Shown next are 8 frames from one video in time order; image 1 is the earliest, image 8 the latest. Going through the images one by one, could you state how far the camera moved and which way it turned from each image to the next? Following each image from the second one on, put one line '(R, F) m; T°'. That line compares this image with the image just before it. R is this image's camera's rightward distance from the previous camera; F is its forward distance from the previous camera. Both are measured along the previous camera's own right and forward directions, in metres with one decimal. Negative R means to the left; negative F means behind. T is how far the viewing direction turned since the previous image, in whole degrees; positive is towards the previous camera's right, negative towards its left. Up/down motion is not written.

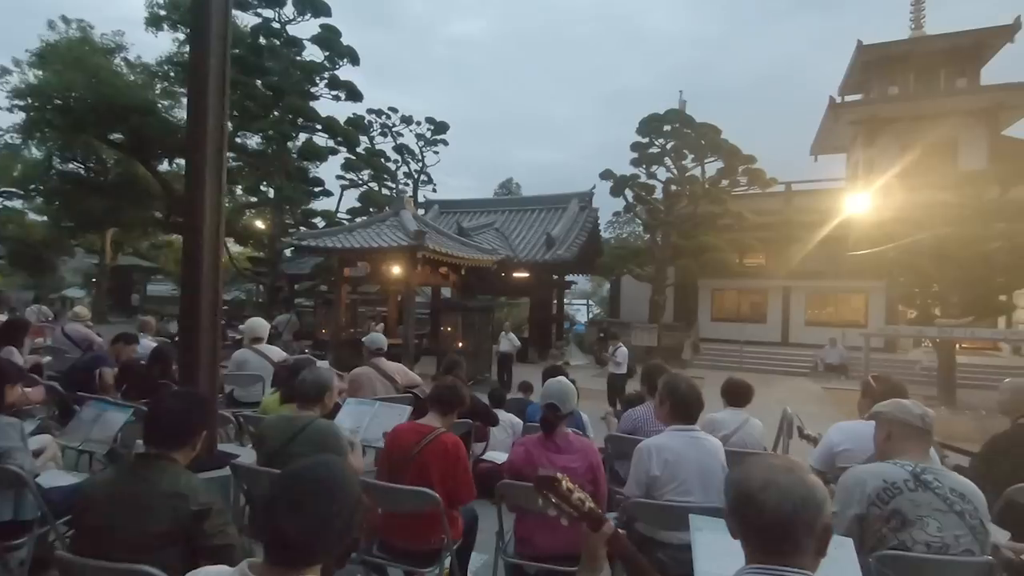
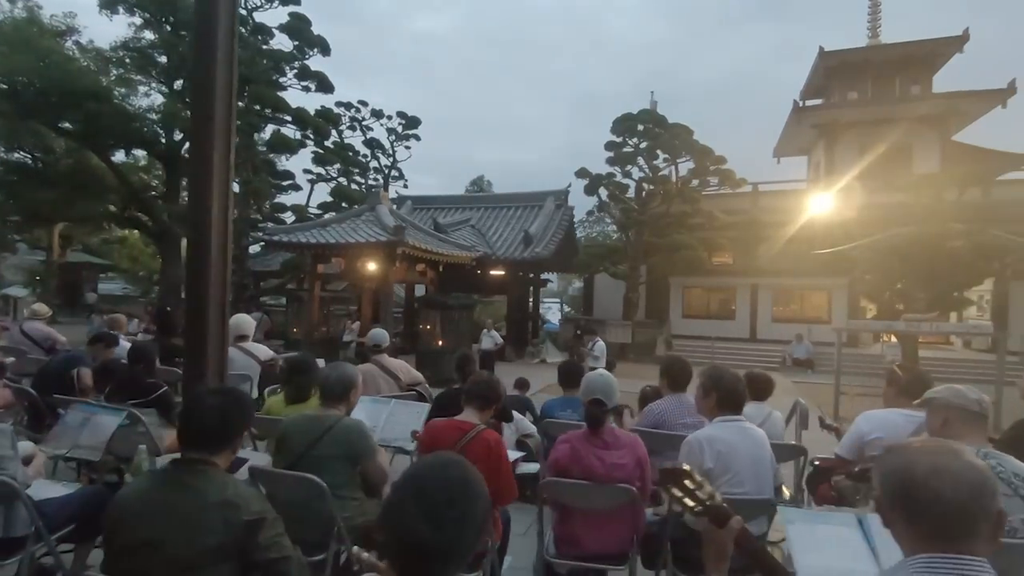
(-0.4, +0.1) m; +4°
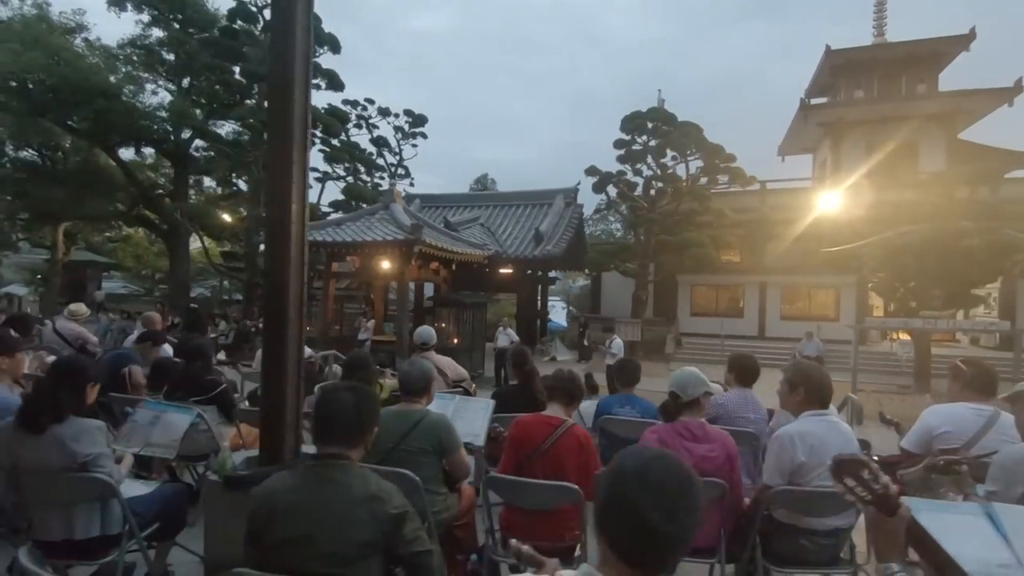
(-0.4, 0.0) m; 0°
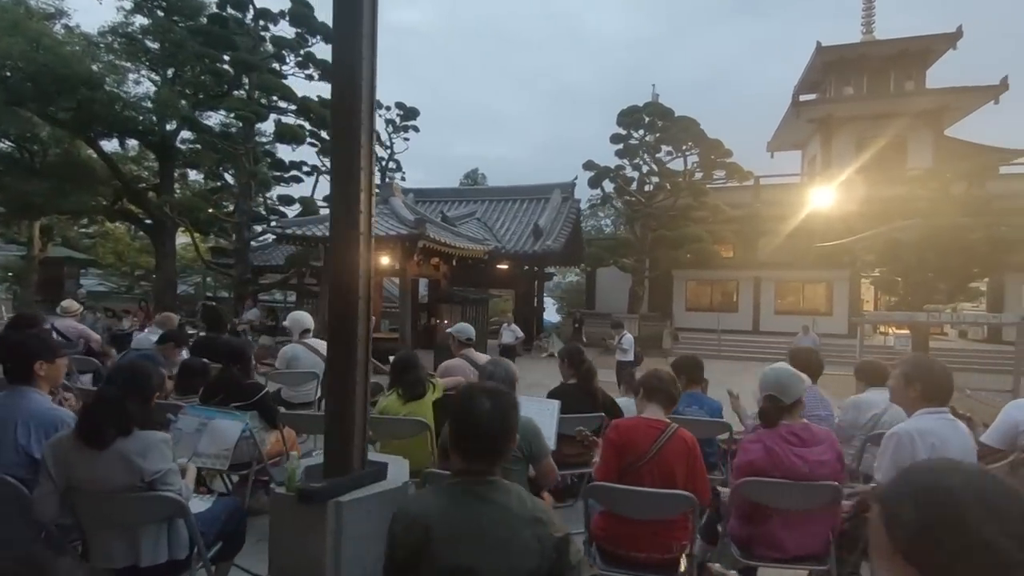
(-0.5, +0.2) m; +2°
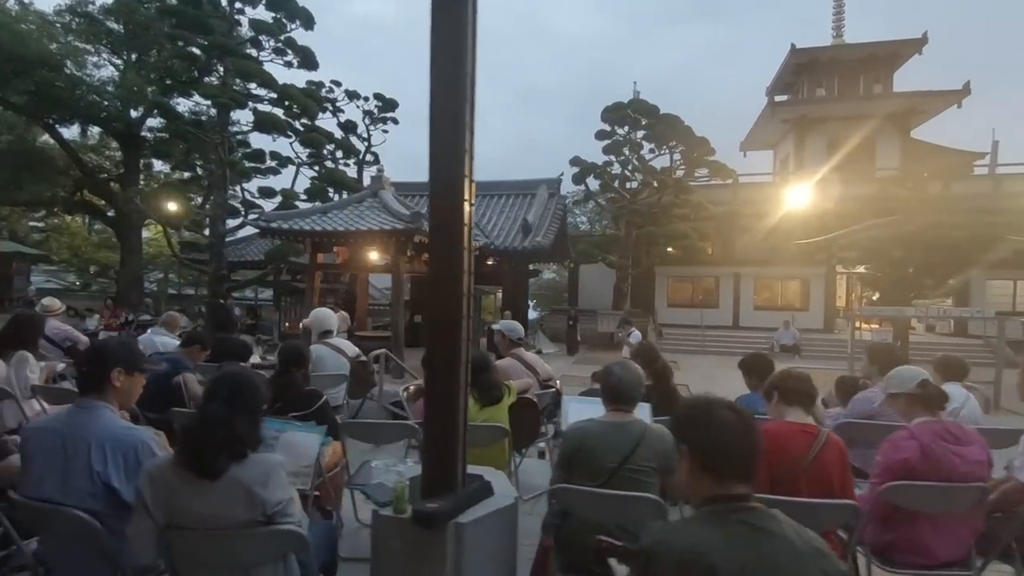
(-0.7, +0.3) m; +4°
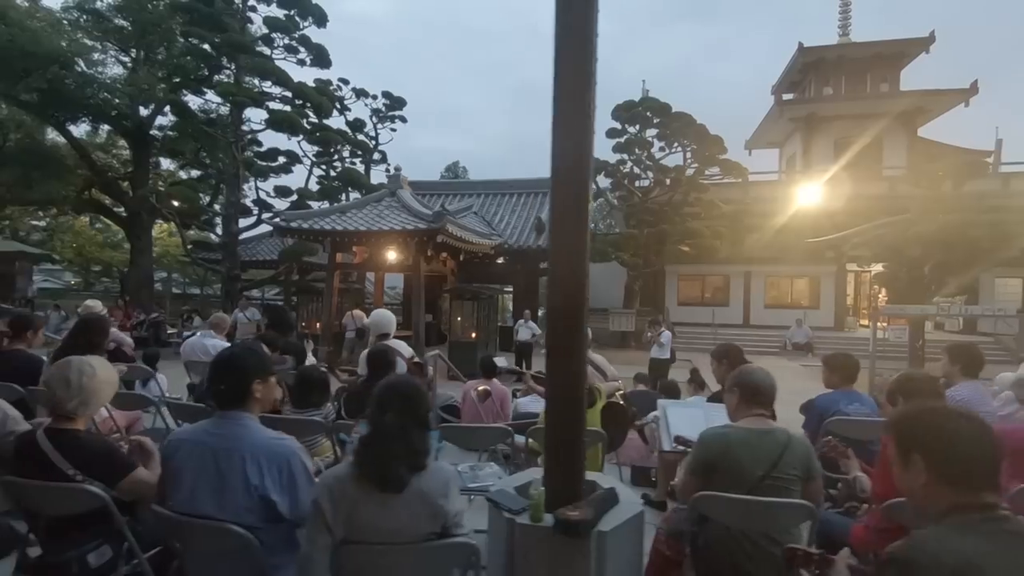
(-0.6, +0.1) m; +1°
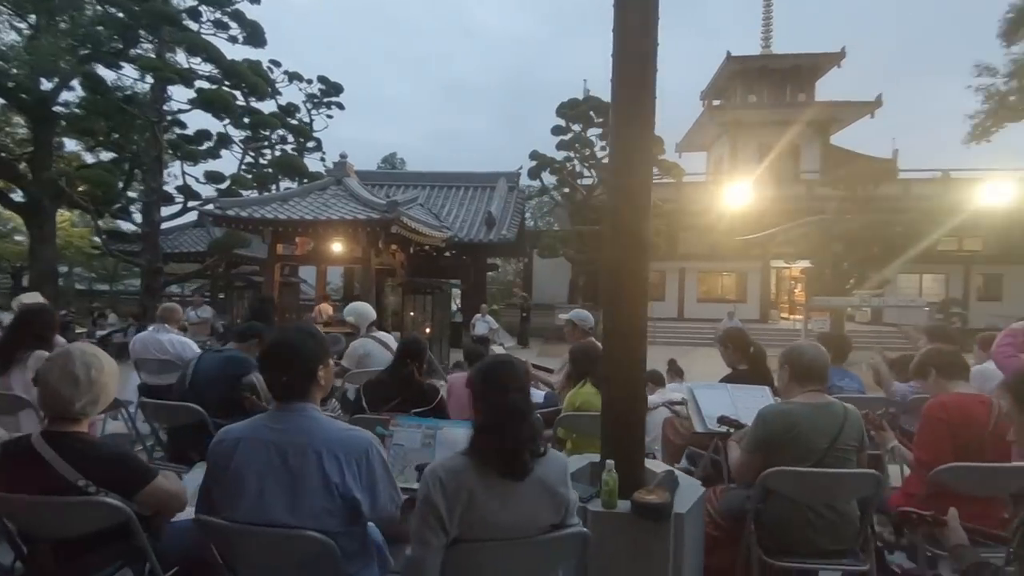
(-0.5, +0.2) m; +8°
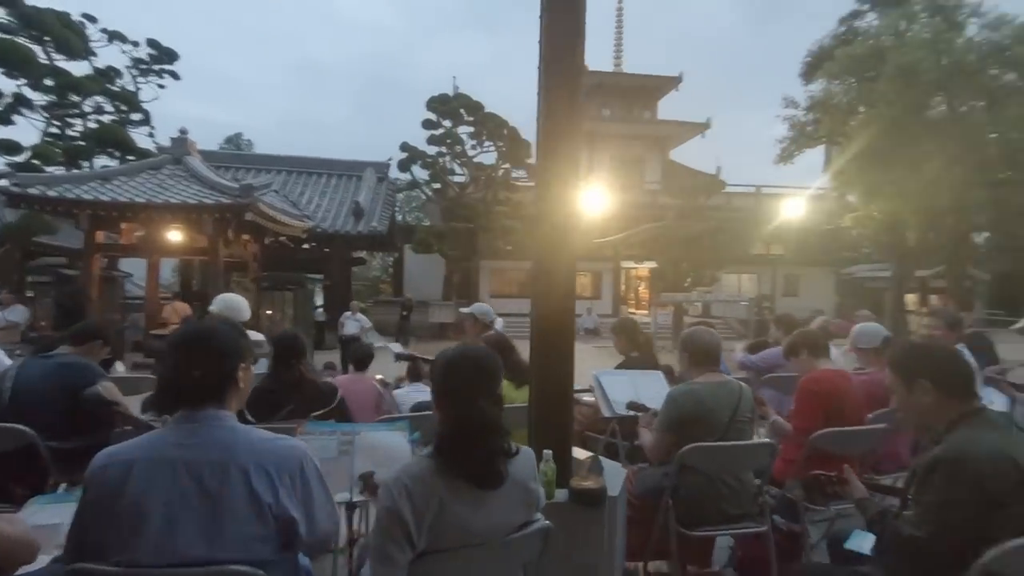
(-0.3, +0.1) m; +15°
